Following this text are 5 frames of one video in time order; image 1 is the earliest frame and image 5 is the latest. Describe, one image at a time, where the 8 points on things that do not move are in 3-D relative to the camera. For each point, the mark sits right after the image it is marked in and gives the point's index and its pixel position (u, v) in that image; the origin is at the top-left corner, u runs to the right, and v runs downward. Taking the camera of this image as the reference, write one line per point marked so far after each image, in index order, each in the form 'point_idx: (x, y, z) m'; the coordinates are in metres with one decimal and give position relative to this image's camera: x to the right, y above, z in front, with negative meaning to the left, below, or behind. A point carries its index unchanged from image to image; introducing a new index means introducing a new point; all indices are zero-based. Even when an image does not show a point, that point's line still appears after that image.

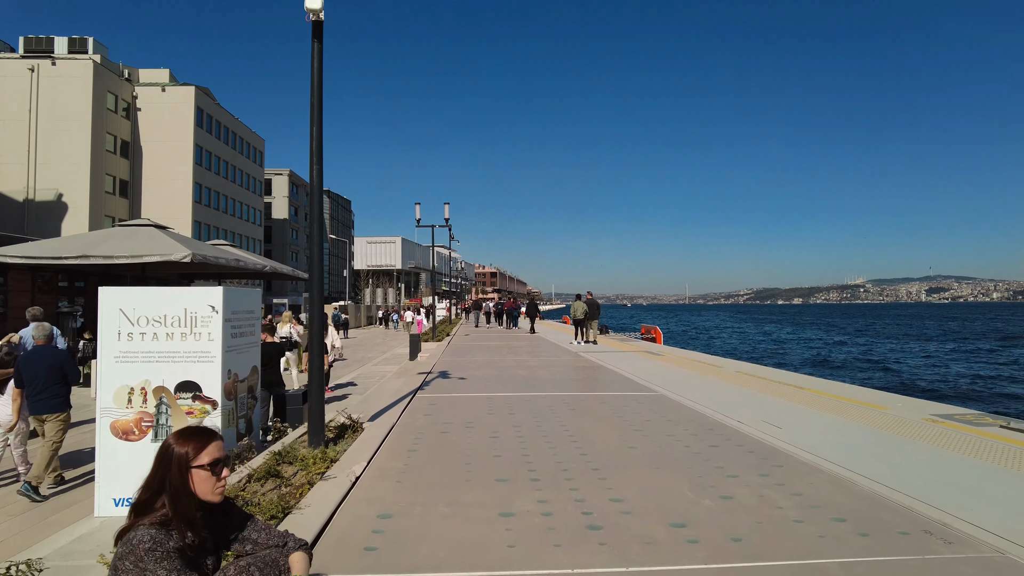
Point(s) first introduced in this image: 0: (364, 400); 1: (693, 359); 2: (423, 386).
0: (-2.6, -2.0, +10.7) m
1: (+4.9, -2.0, +17.0) m
2: (-1.6, -1.8, +11.4) m
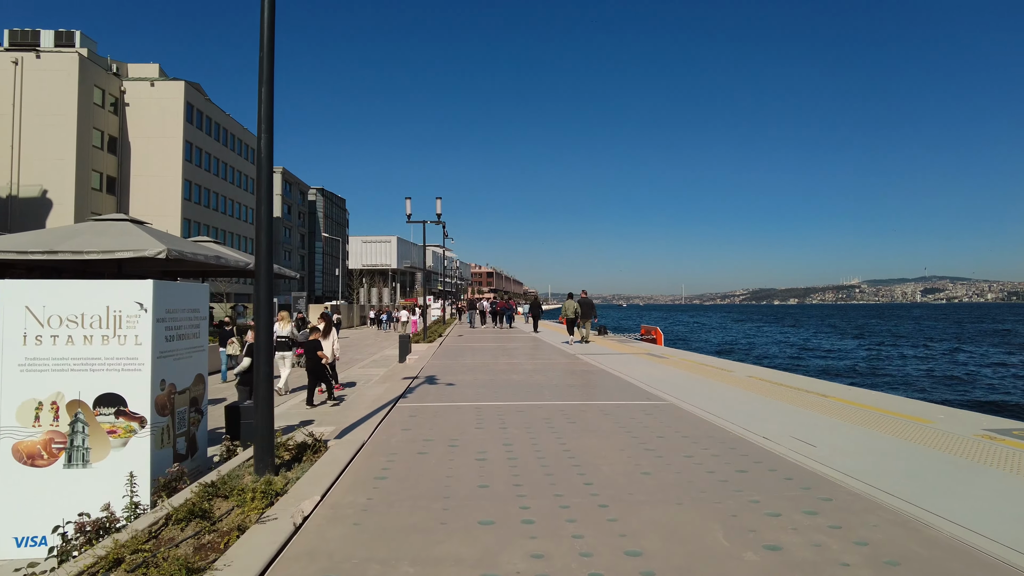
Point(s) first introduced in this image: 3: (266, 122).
0: (-2.7, -1.9, +9.7) m
1: (+4.8, -1.9, +16.0) m
2: (-1.7, -1.7, +10.4) m
3: (-2.1, +1.4, +5.4) m
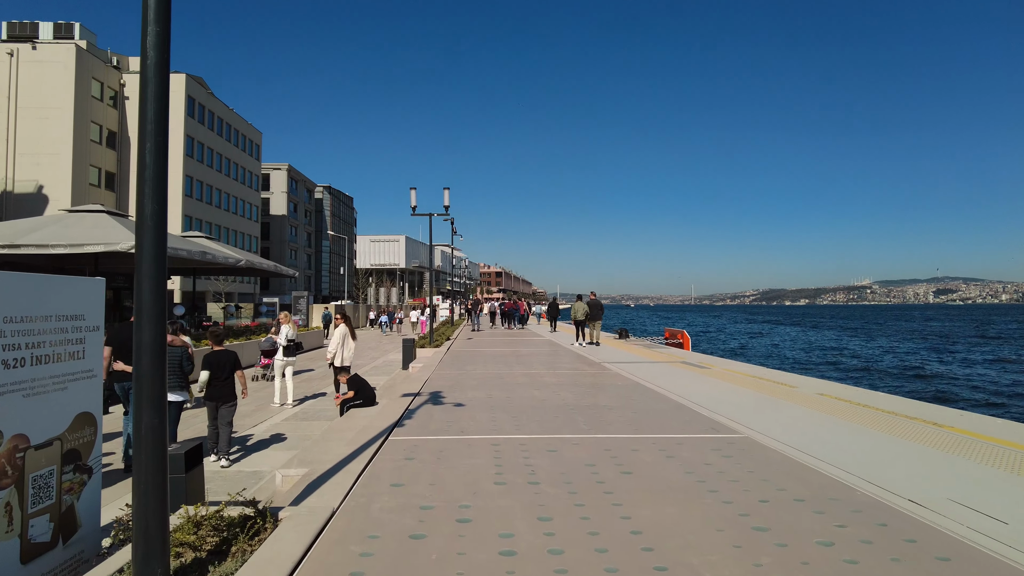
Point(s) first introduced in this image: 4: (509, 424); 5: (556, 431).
0: (-2.4, -1.9, +7.7) m
1: (+5.2, -1.9, +13.8) m
2: (-1.4, -1.7, +8.3) m
3: (-1.9, +1.5, +3.3) m
4: (0.0, -1.7, +7.8) m
5: (+0.5, -1.7, +7.3) m
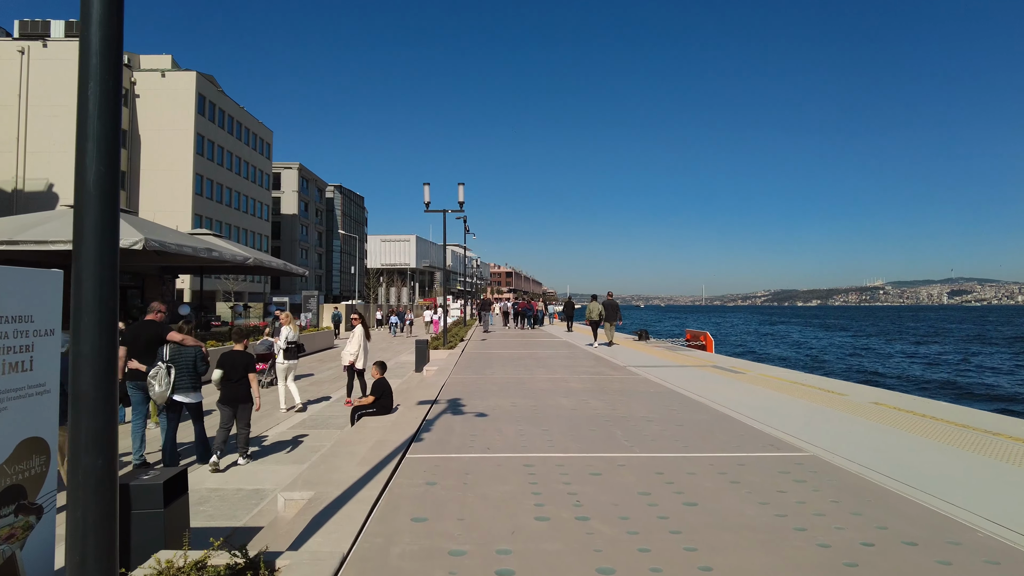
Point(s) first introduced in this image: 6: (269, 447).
0: (-2.0, -1.8, +6.8) m
1: (+5.6, -1.9, +12.9) m
2: (-1.1, -1.7, +7.5) m
3: (-1.6, +1.5, +2.5) m
4: (+0.3, -1.7, +7.0) m
5: (+0.9, -1.7, +6.5) m
6: (-3.4, -2.3, +8.6) m
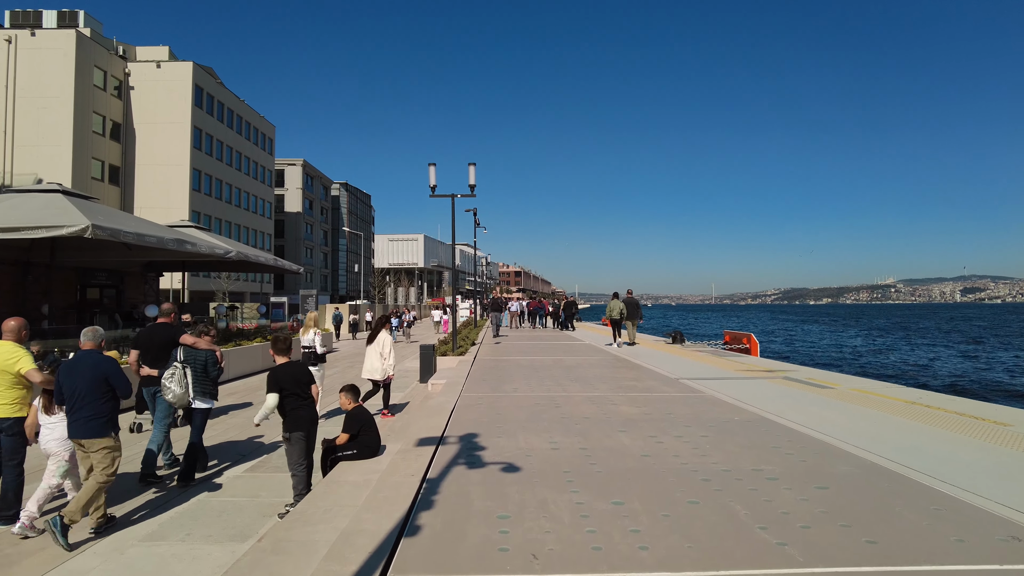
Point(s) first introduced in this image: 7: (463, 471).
0: (-1.6, -1.8, +4.1) m
1: (+6.1, -1.8, +10.1) m
2: (-0.7, -1.6, +4.7) m
3: (-1.3, +1.6, -0.2) m
4: (+0.7, -1.6, +4.2) m
5: (+1.2, -1.6, +3.7) m
6: (-3.0, -2.2, +5.9) m
7: (-0.4, -1.6, +5.4) m
